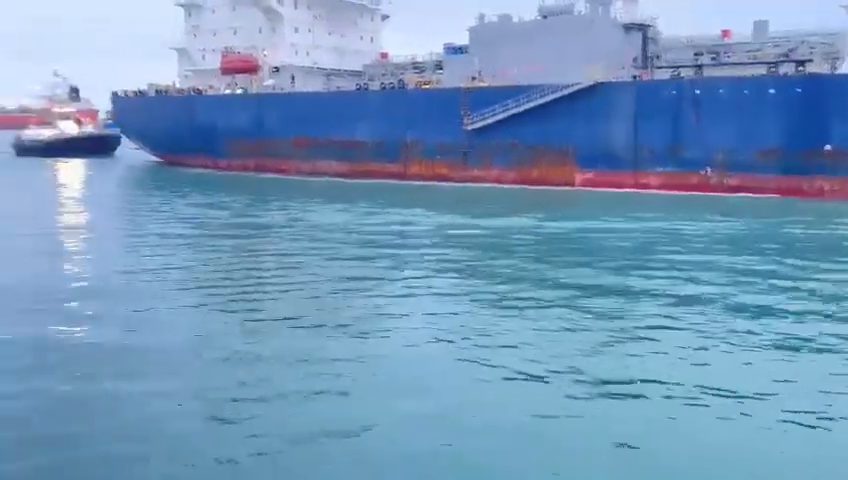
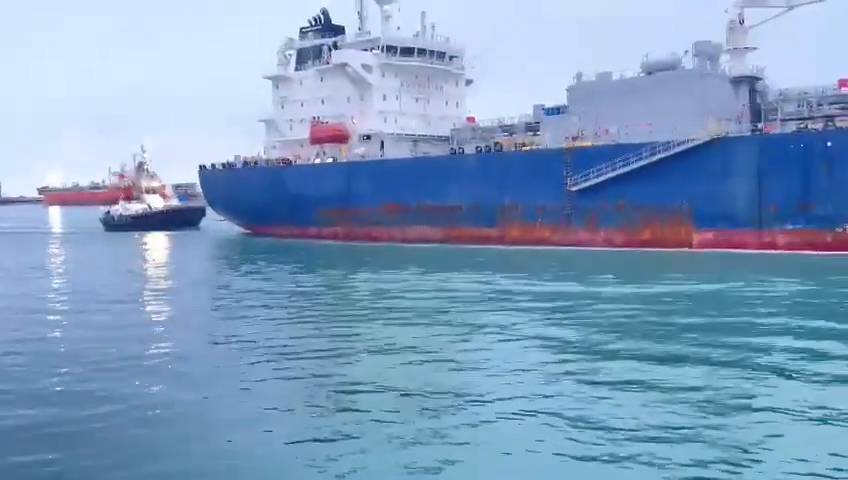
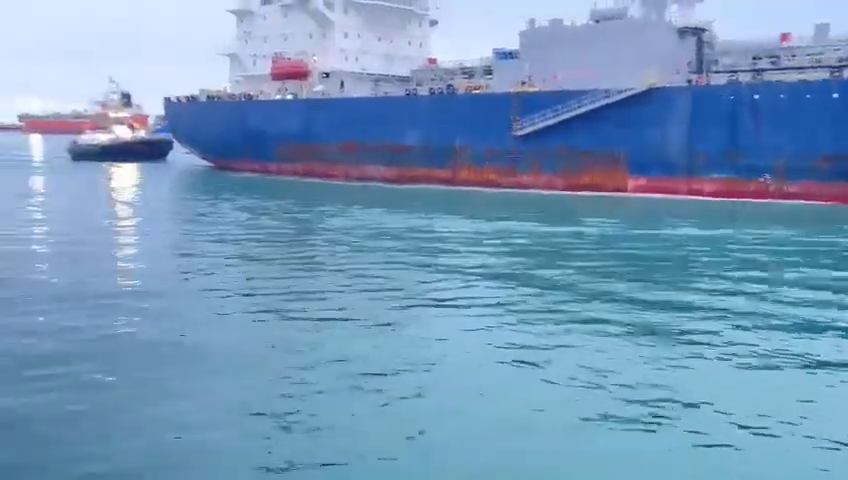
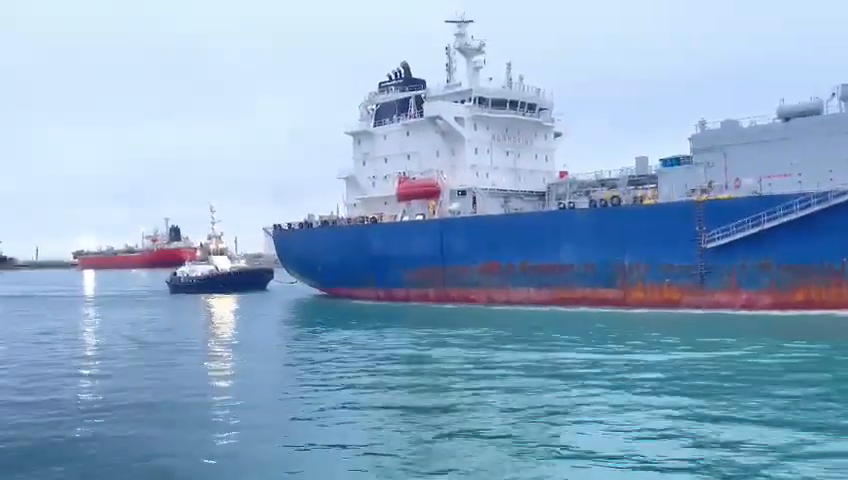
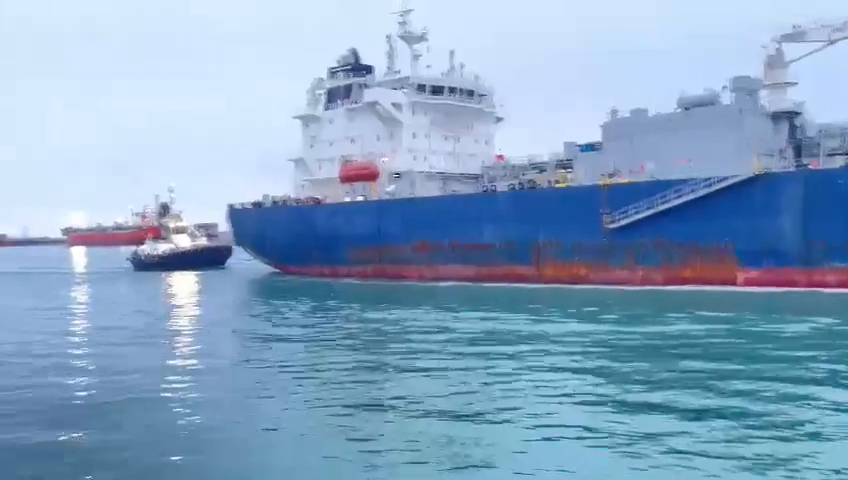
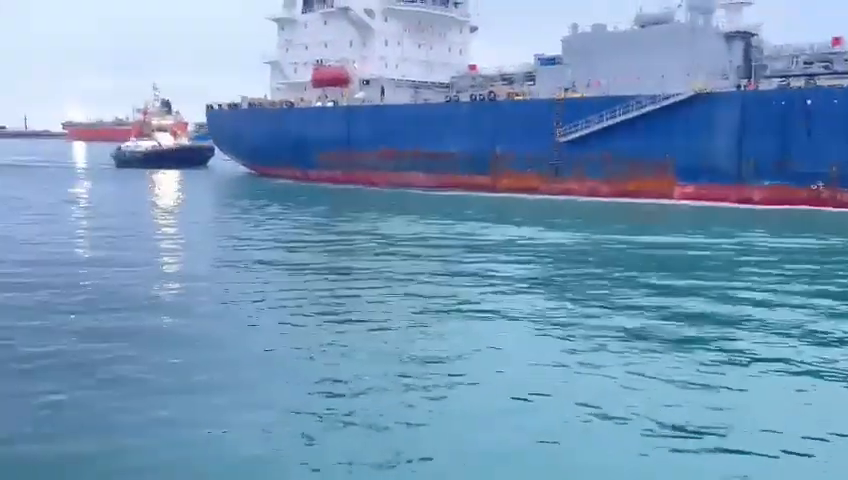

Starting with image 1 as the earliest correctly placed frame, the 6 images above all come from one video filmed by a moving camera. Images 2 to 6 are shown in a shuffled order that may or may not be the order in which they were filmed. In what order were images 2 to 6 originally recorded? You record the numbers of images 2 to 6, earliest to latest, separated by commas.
3, 6, 2, 5, 4
